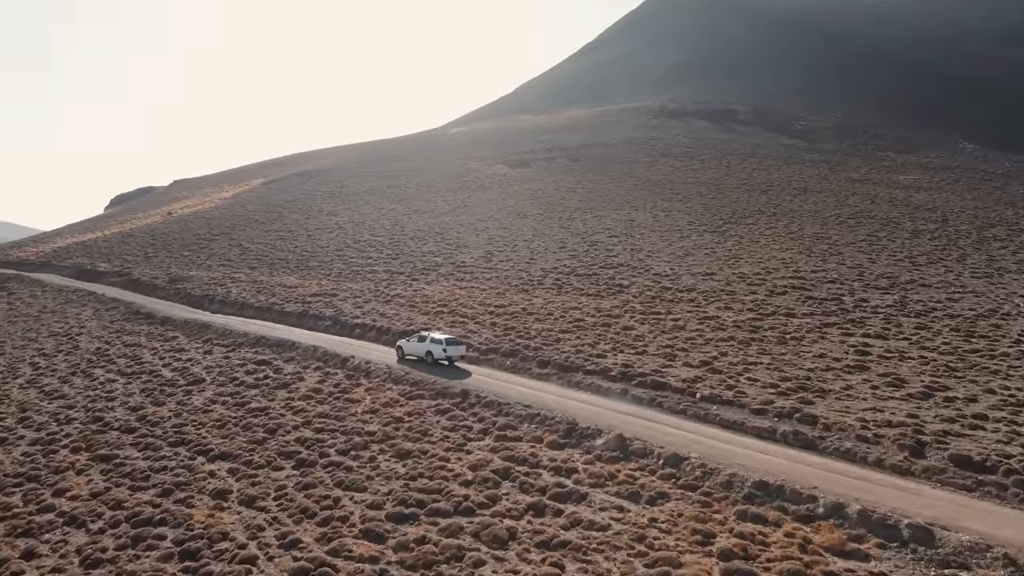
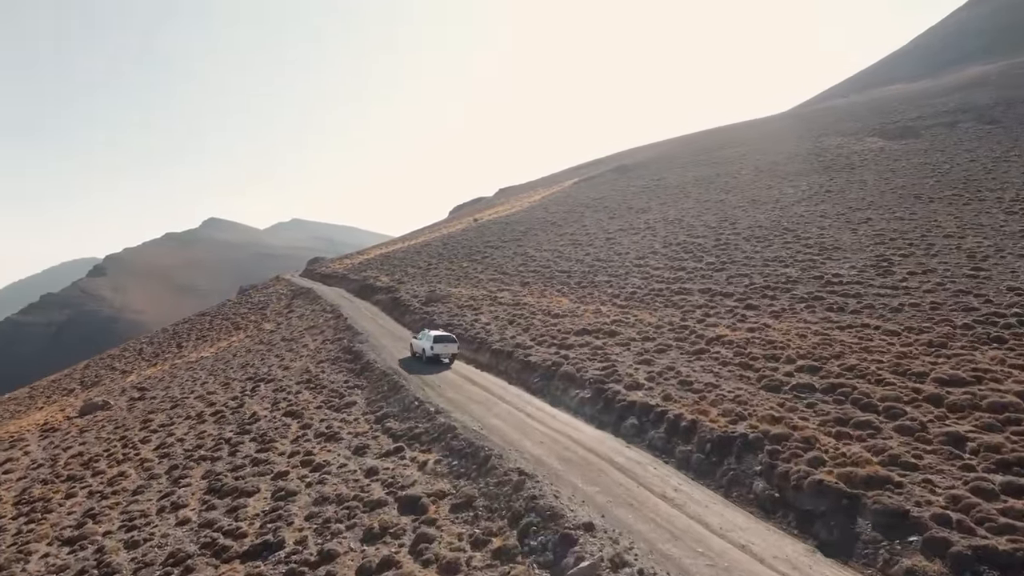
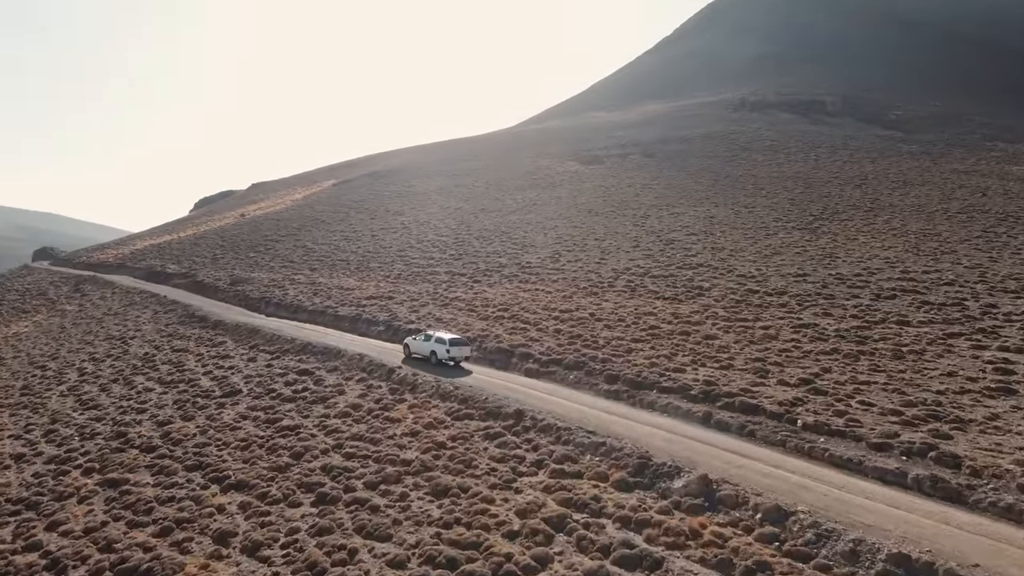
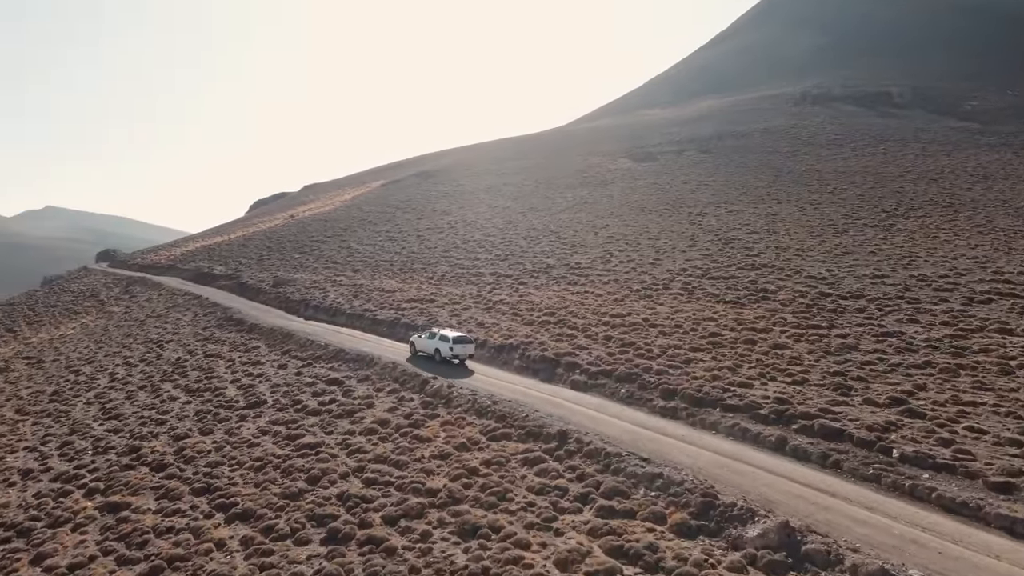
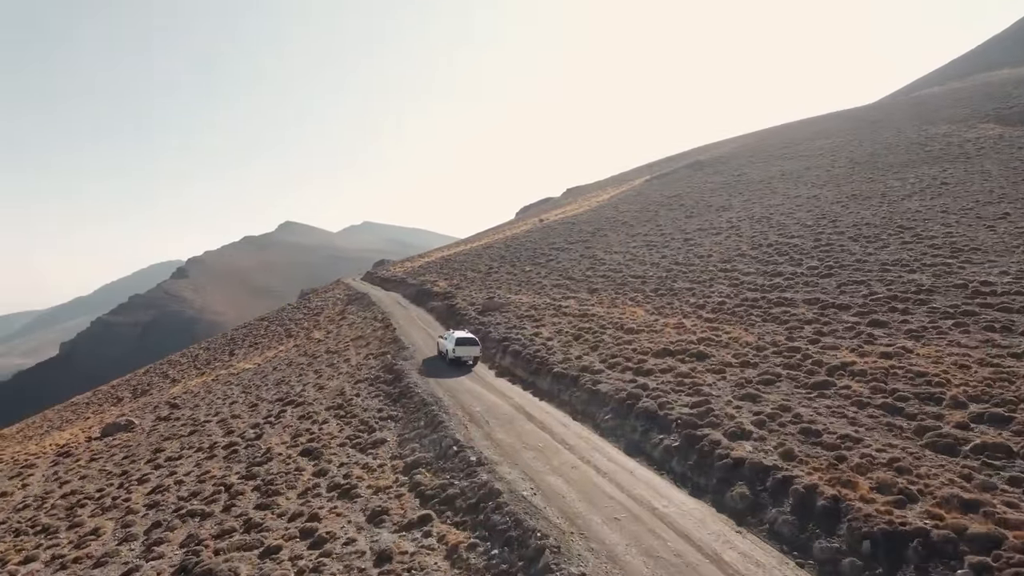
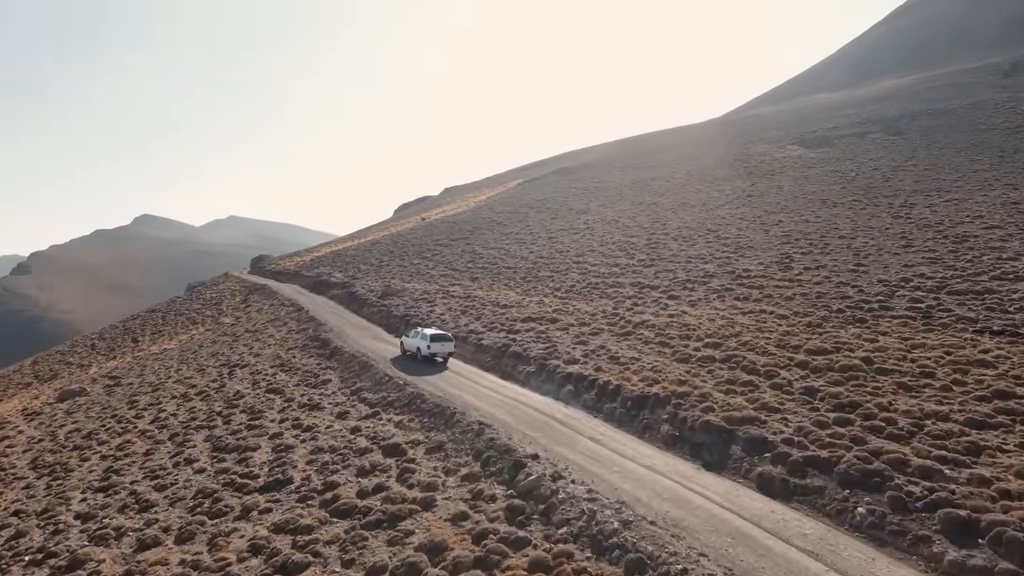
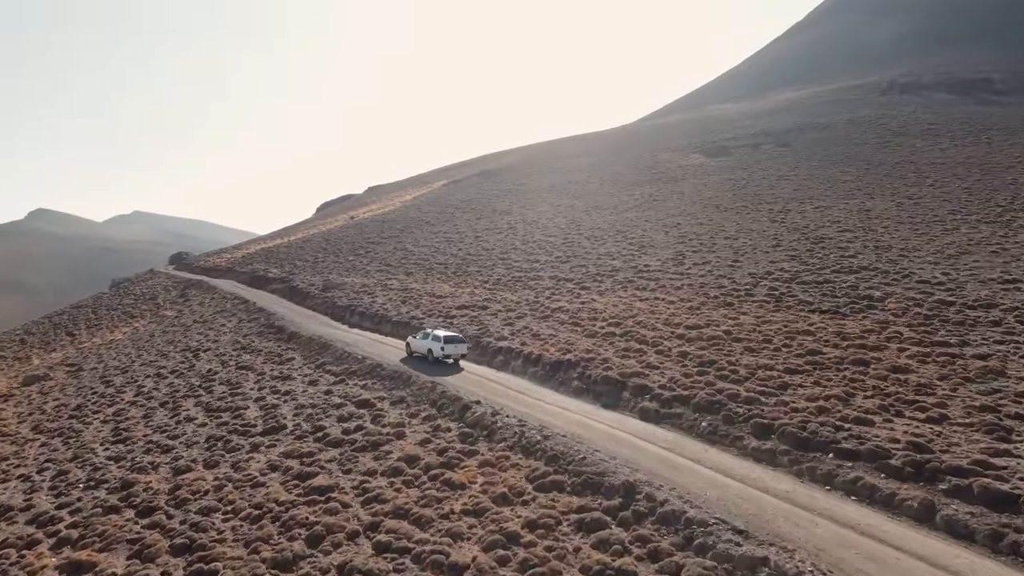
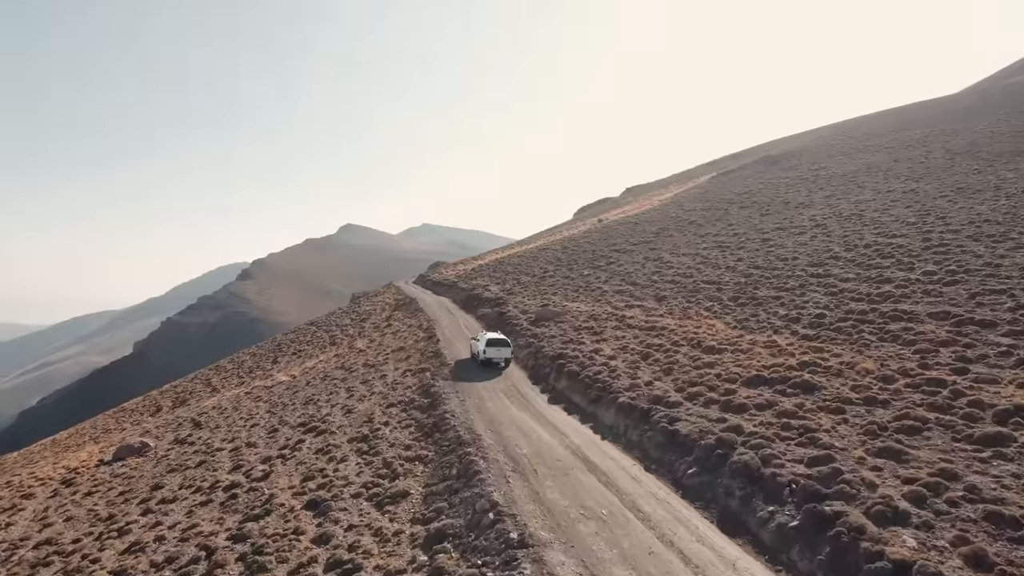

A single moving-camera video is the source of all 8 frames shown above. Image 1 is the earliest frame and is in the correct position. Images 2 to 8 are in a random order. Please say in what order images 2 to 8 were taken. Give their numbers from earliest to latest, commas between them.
3, 4, 7, 6, 2, 5, 8
